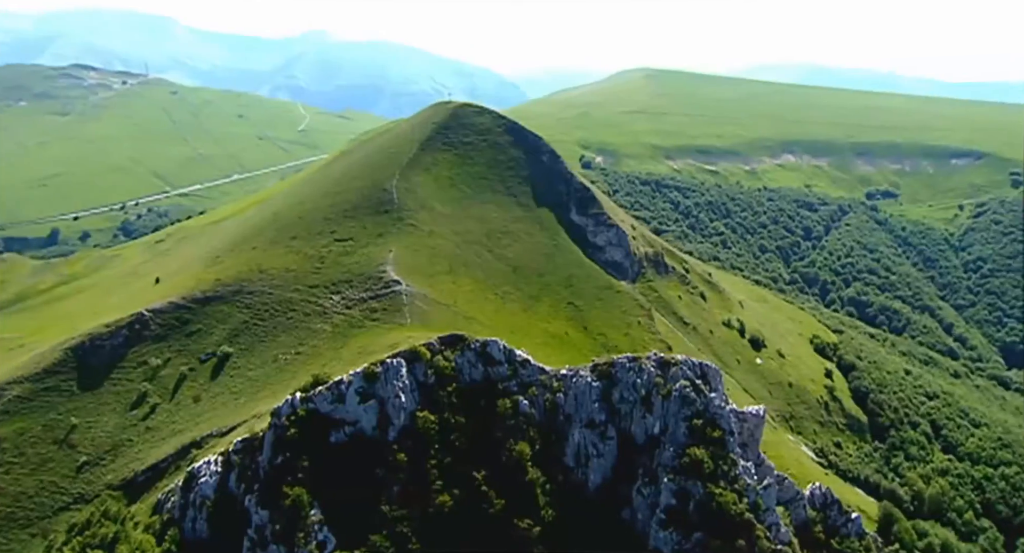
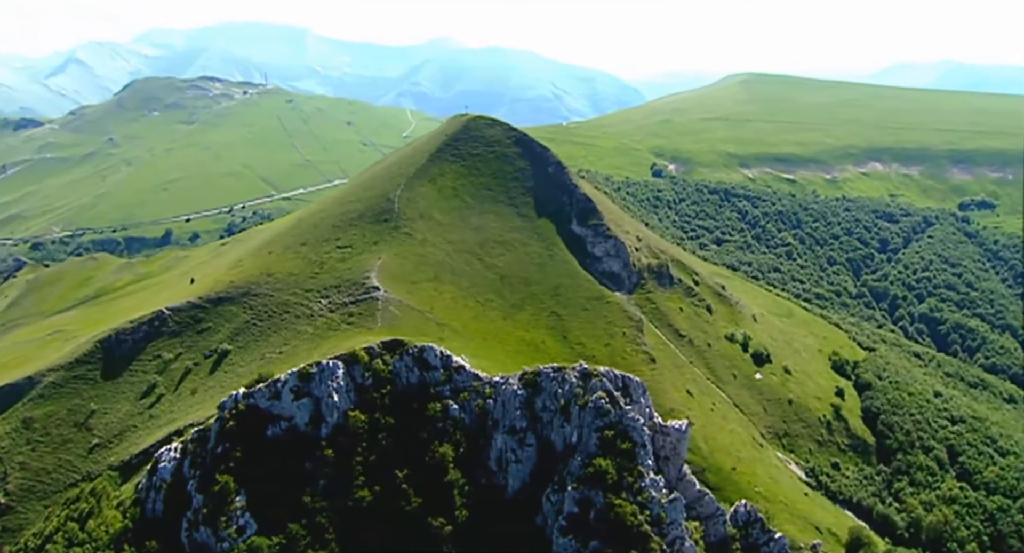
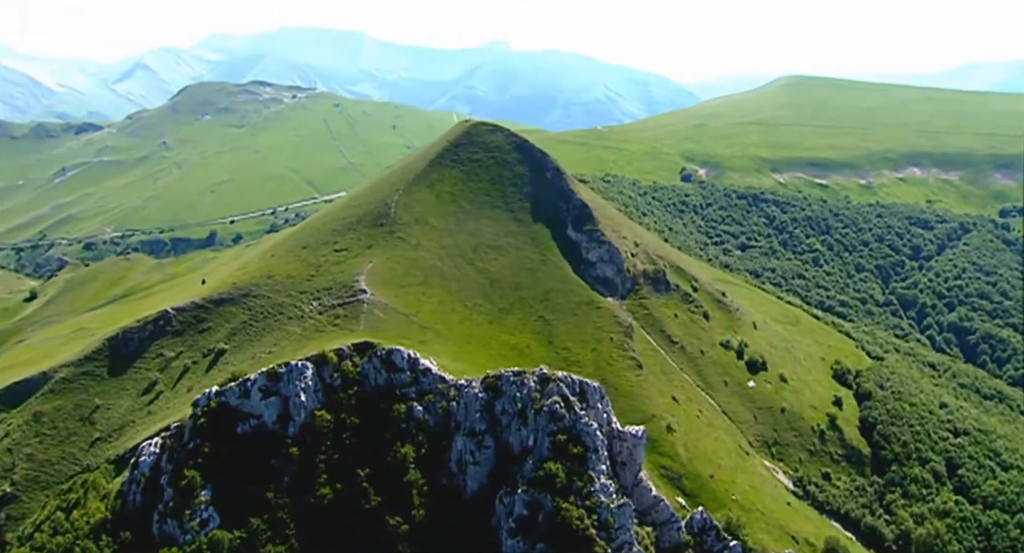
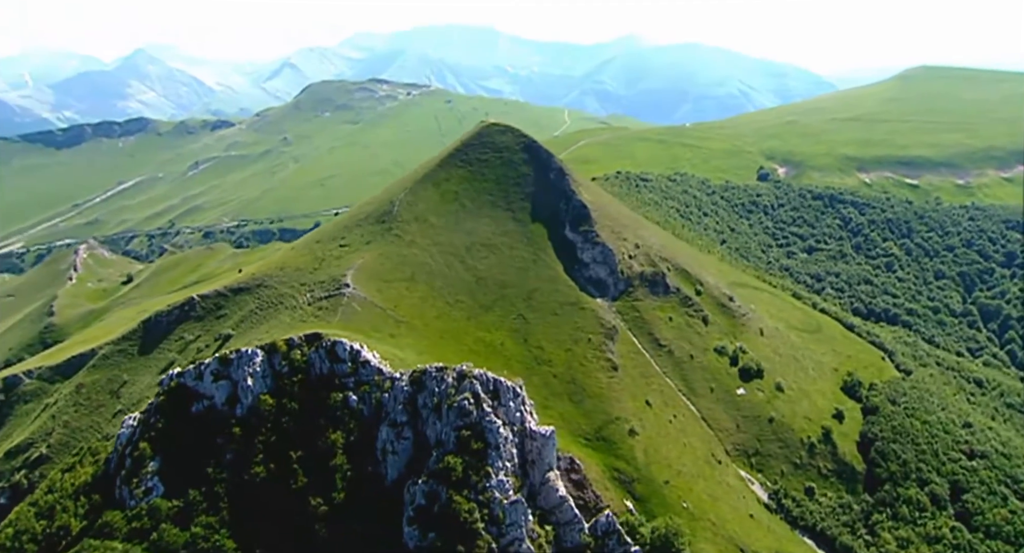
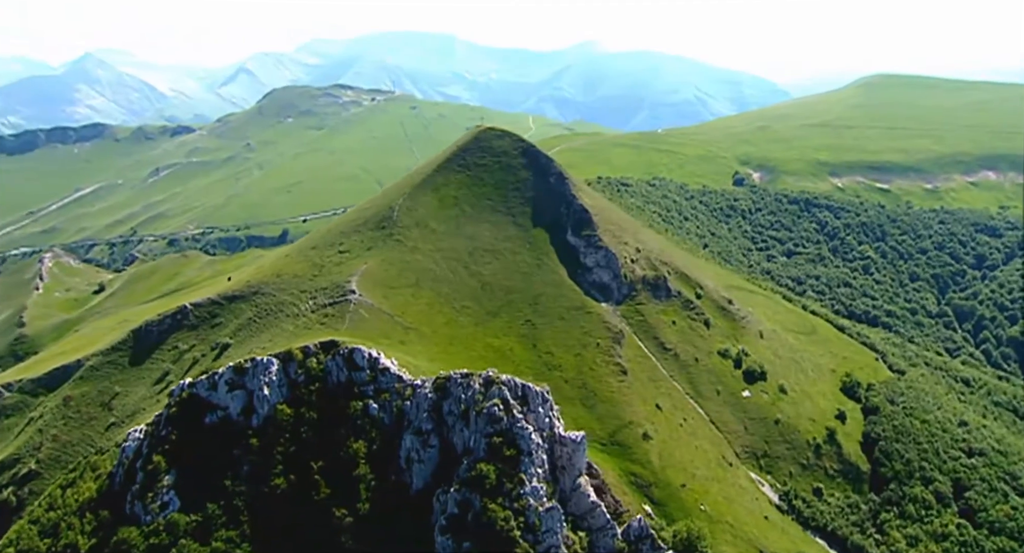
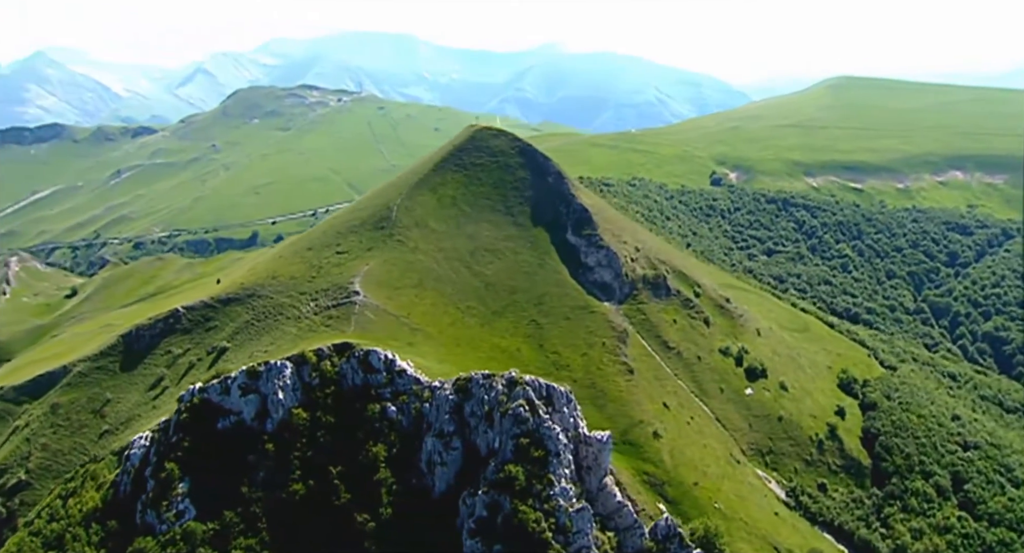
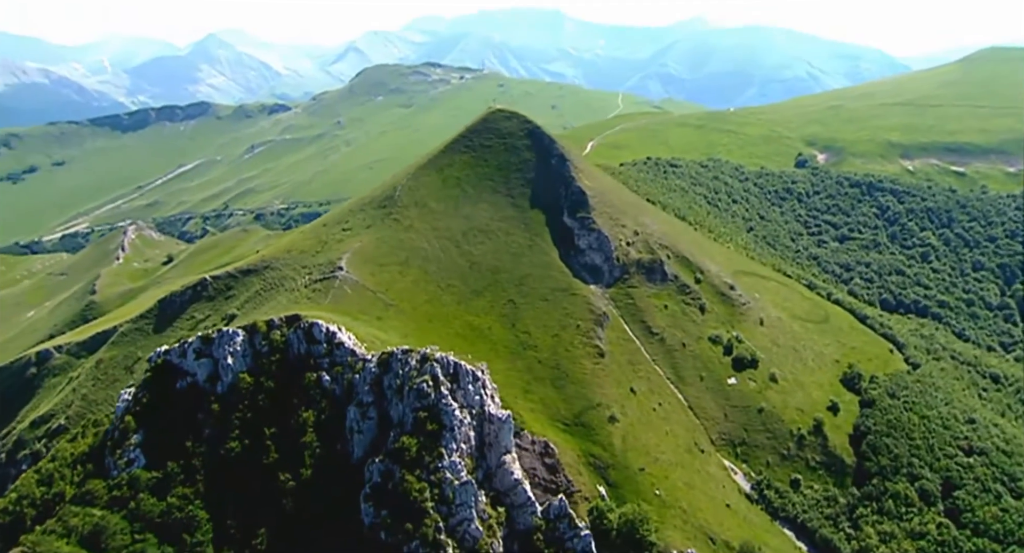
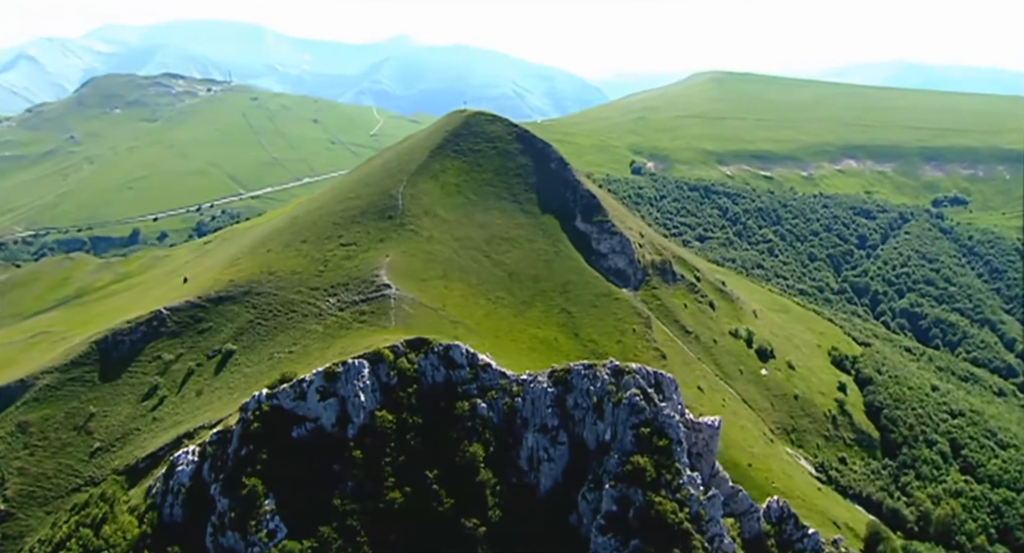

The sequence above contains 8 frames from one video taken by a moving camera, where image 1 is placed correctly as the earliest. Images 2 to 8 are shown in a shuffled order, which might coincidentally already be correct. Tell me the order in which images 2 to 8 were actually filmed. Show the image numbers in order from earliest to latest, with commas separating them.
8, 2, 3, 6, 5, 4, 7
